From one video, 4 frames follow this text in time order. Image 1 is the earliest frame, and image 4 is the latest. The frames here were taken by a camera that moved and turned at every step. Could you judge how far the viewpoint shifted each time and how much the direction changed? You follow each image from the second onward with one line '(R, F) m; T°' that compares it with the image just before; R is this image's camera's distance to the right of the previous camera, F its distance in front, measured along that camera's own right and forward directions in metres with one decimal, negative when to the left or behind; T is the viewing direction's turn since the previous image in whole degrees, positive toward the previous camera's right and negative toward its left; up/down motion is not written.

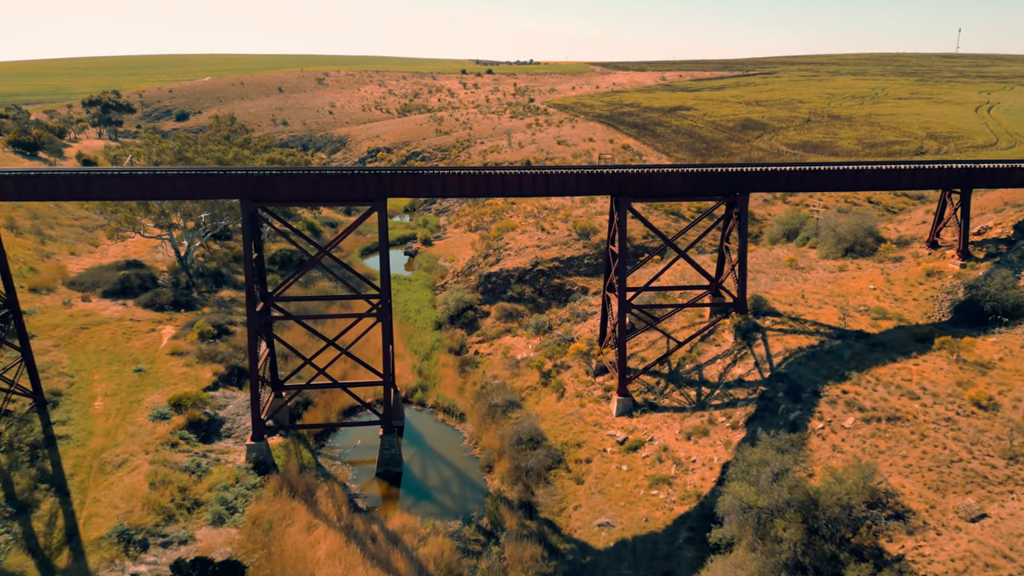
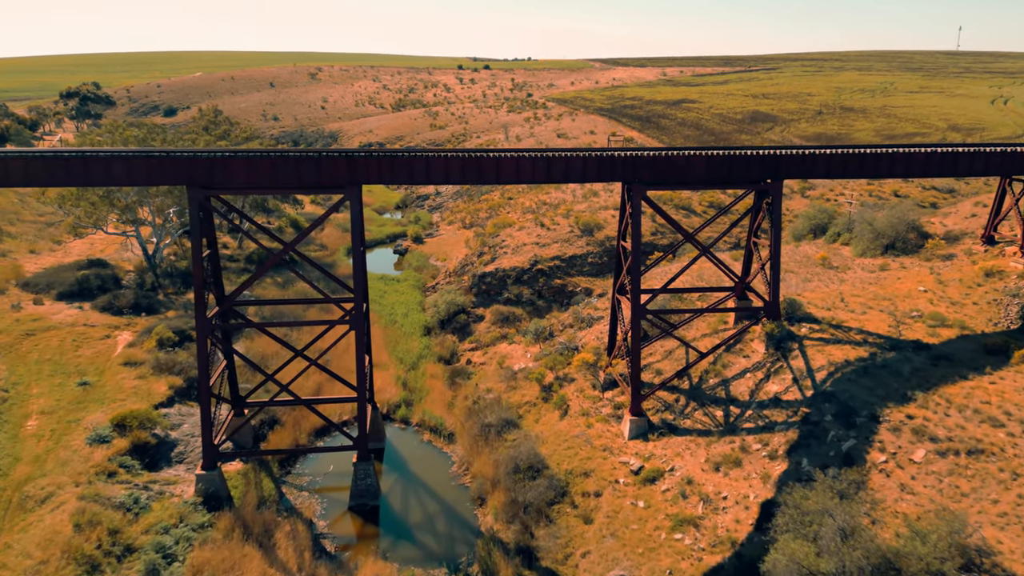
(+0.1, +3.2) m; 0°
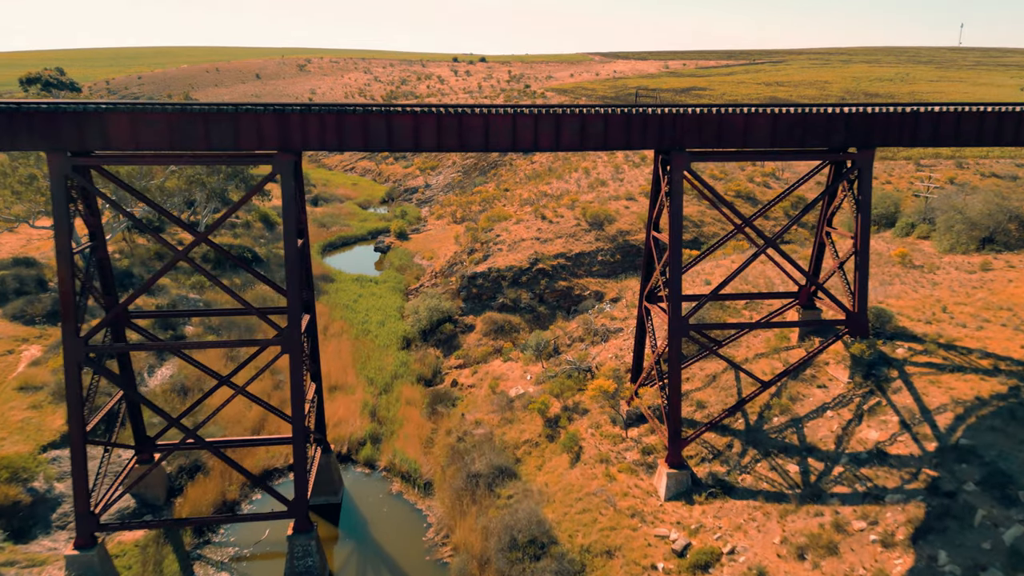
(+0.1, +5.2) m; 0°
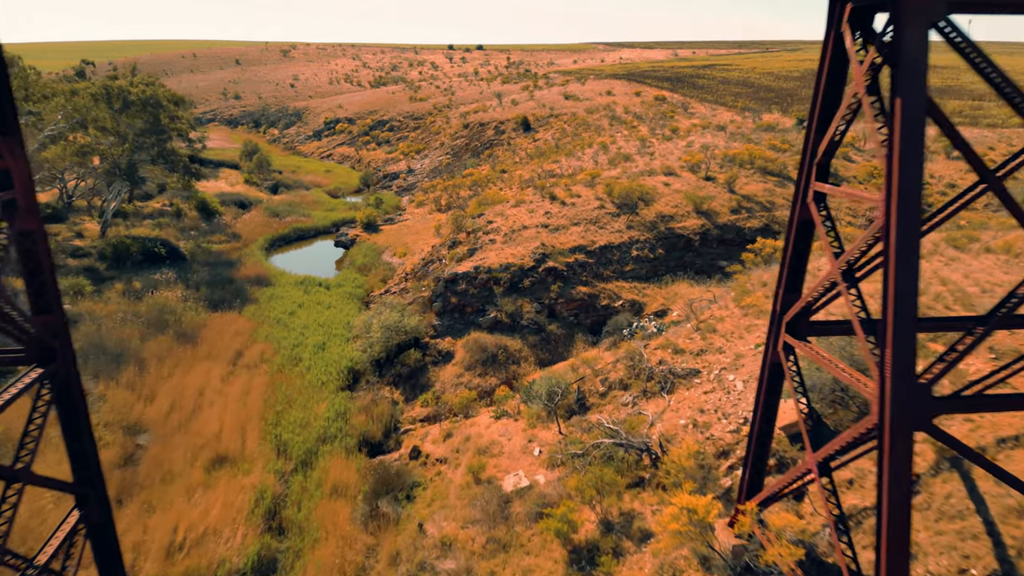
(+0.1, +8.5) m; 0°
